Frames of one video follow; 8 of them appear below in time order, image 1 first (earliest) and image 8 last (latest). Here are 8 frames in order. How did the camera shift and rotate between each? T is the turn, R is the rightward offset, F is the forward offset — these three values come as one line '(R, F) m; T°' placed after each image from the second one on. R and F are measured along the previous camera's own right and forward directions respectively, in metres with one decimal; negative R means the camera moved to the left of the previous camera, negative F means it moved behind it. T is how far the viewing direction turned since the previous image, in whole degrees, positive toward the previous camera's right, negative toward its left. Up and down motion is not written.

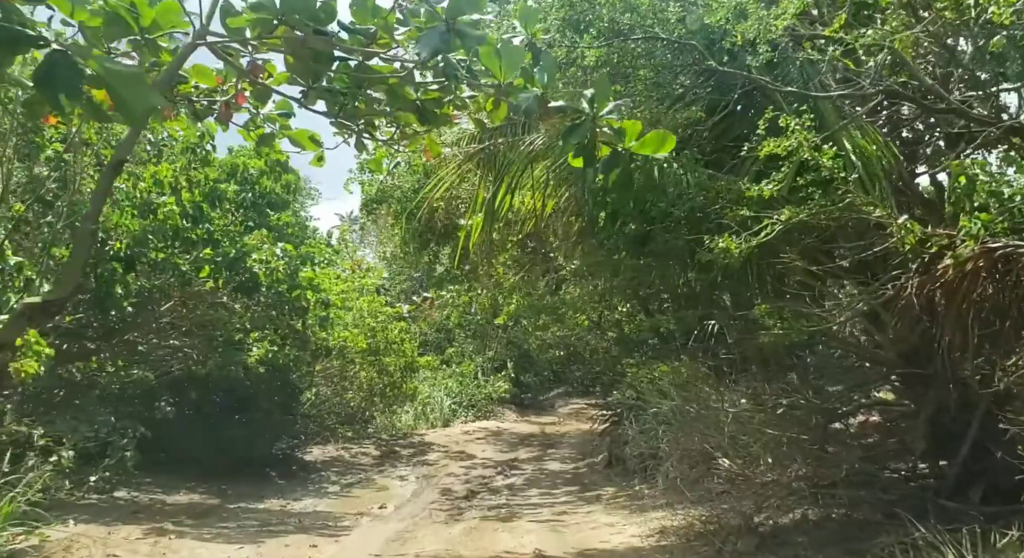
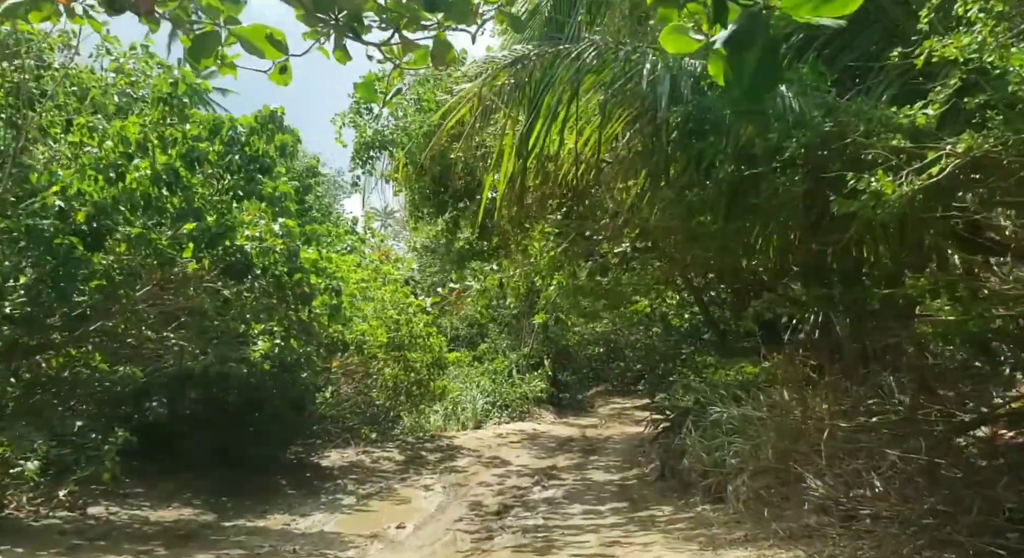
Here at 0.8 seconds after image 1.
(0.0, +1.1) m; -3°
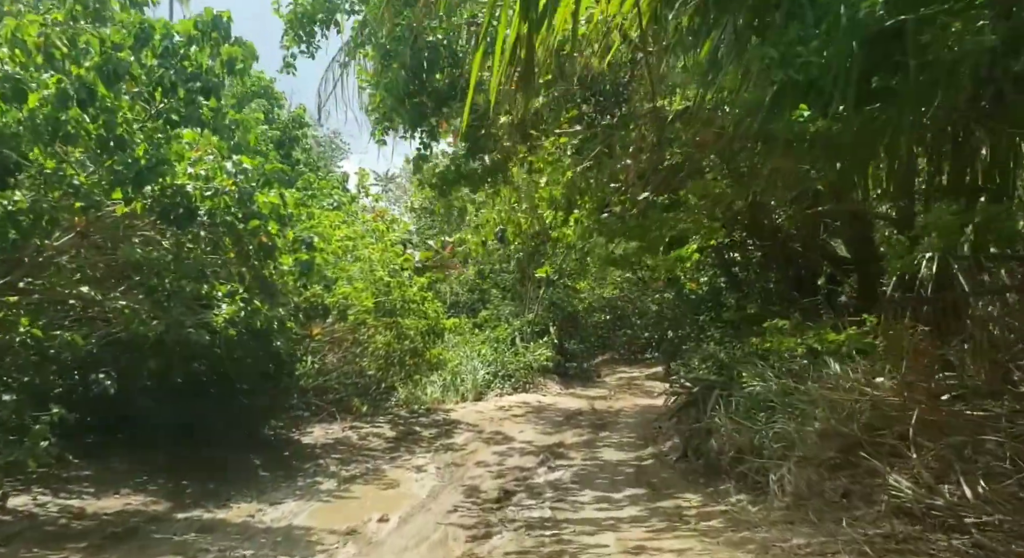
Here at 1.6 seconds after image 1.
(0.0, +1.0) m; 0°
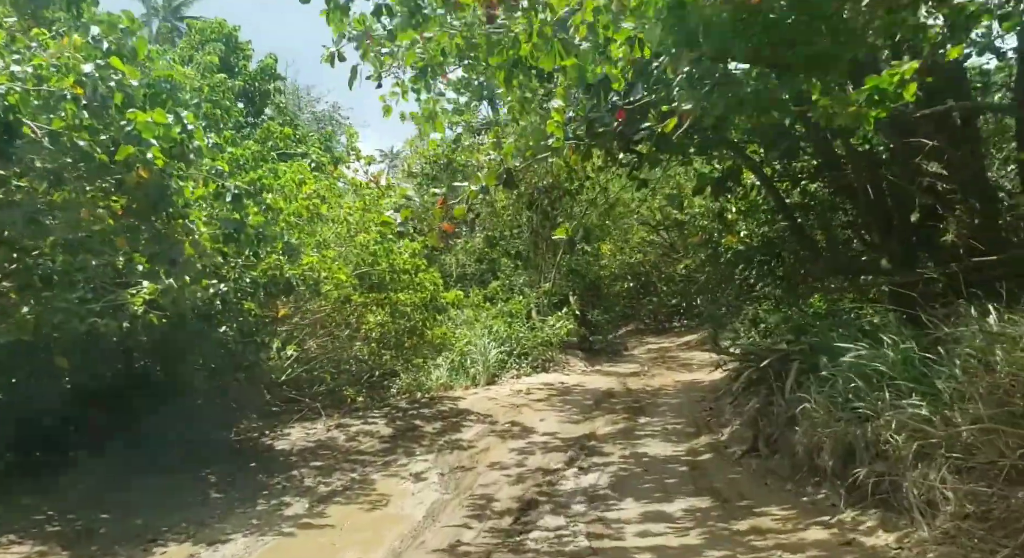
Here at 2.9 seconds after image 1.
(0.0, +1.6) m; -1°
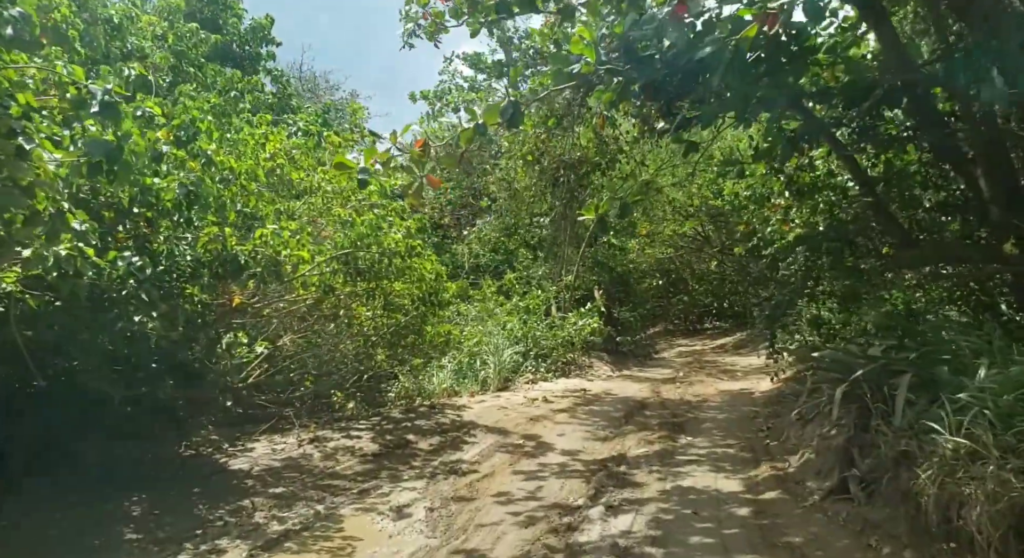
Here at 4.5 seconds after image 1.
(+0.1, +1.3) m; -2°
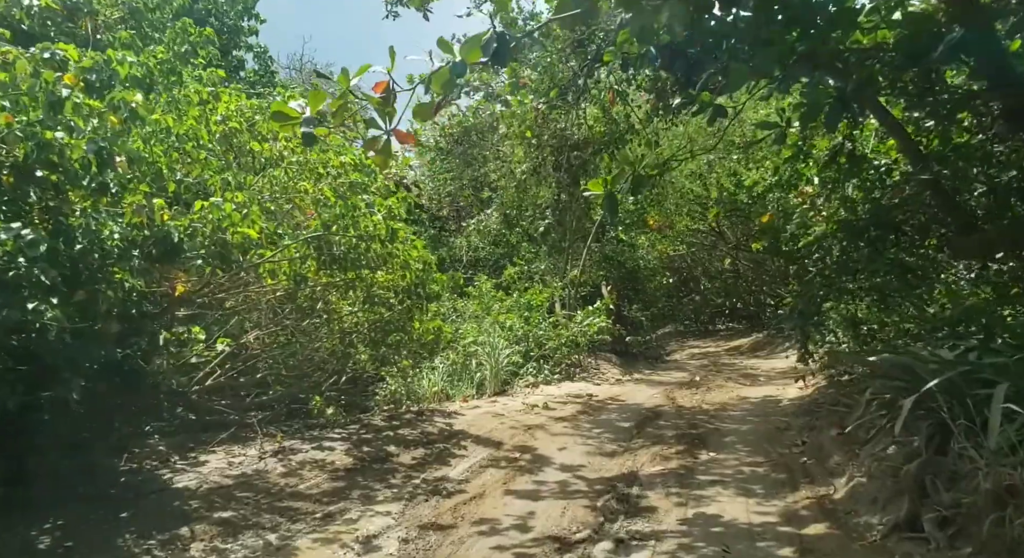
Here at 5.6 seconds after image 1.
(+0.1, +0.8) m; -1°
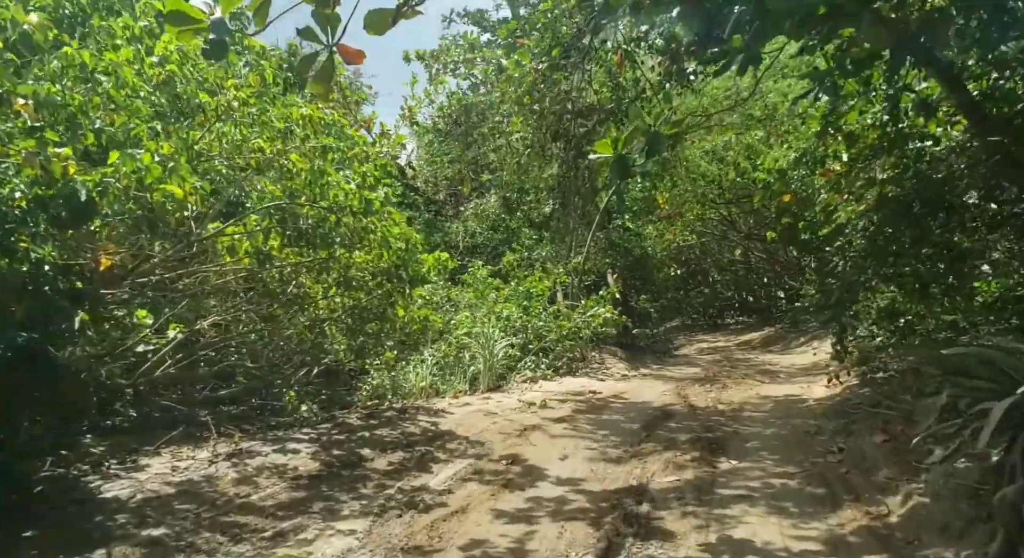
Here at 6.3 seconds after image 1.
(+0.1, +0.7) m; 0°
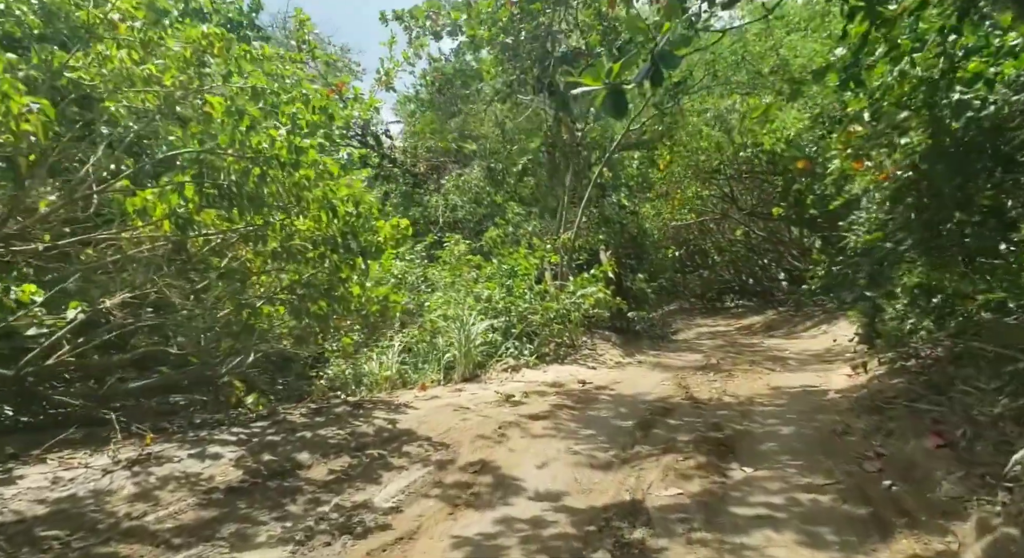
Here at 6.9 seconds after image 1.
(+0.2, +0.9) m; 0°
